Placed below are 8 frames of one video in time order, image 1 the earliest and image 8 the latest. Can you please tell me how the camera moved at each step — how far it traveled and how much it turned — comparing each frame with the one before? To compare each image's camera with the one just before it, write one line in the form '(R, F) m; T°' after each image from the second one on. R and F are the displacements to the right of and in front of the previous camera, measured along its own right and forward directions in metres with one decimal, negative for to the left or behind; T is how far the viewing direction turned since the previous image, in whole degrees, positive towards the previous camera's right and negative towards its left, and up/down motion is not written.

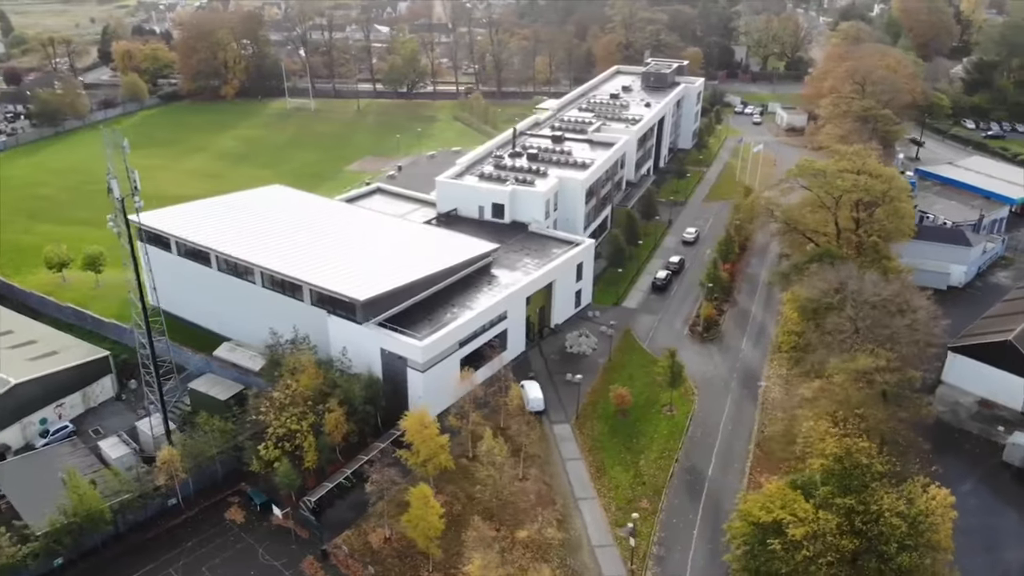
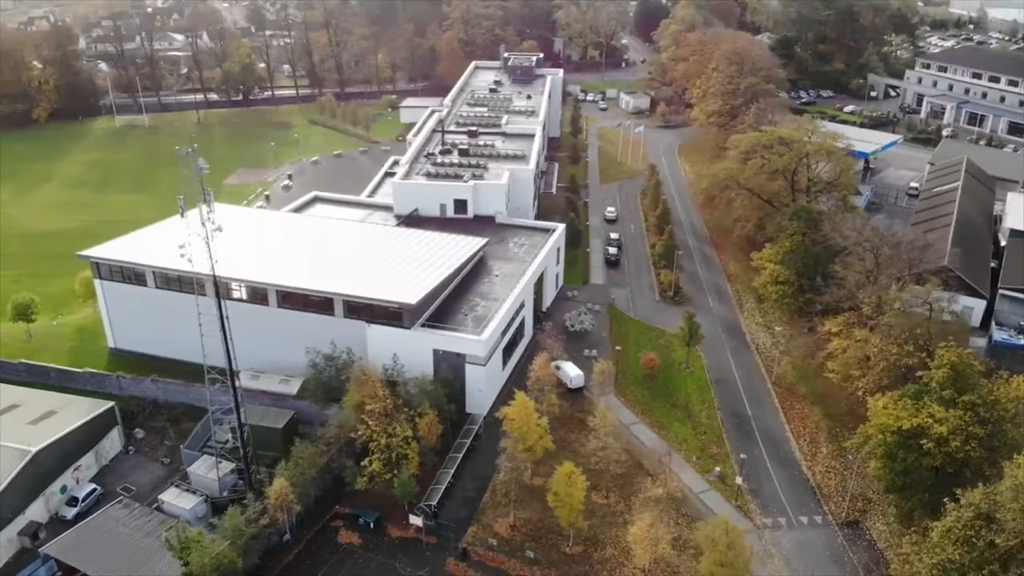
(-9.3, +0.3) m; +16°
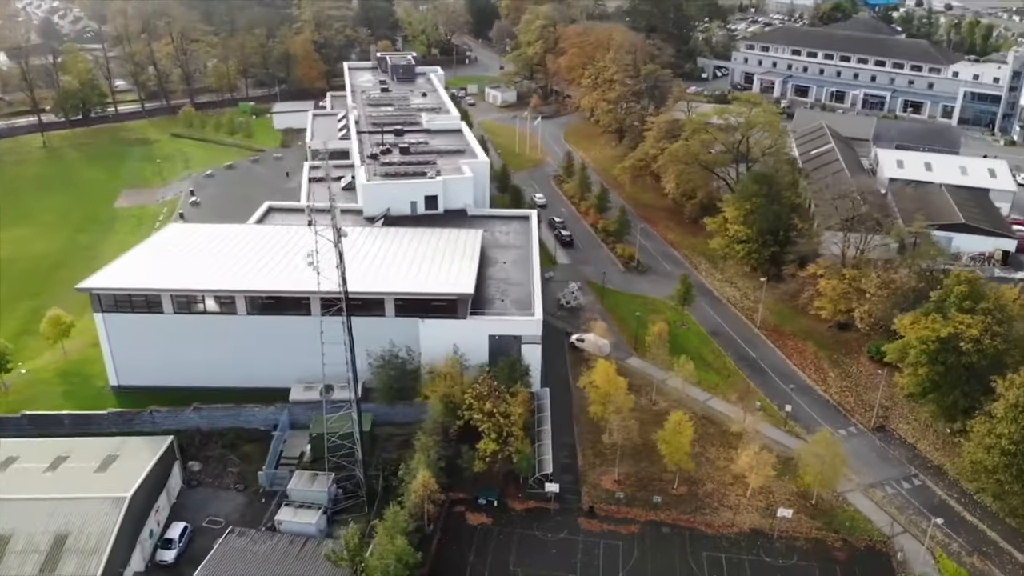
(-9.1, -0.4) m; +15°
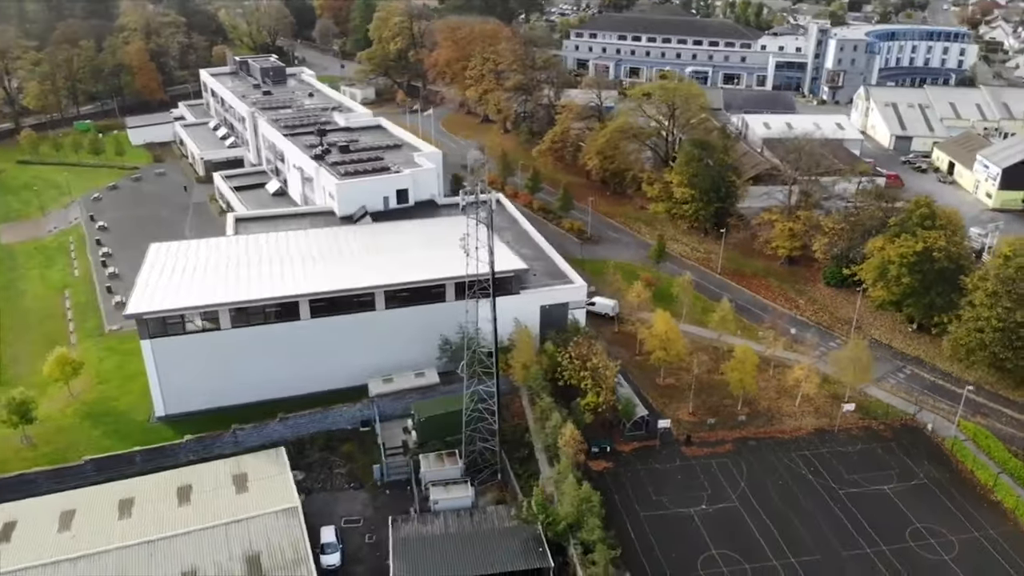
(-10.4, -0.5) m; +16°
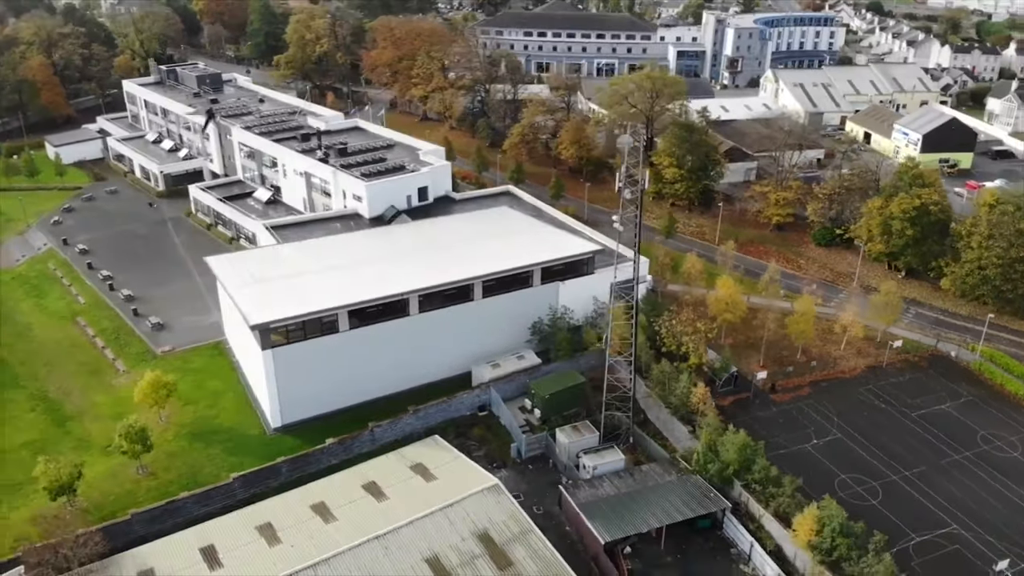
(-9.4, -0.7) m; +11°
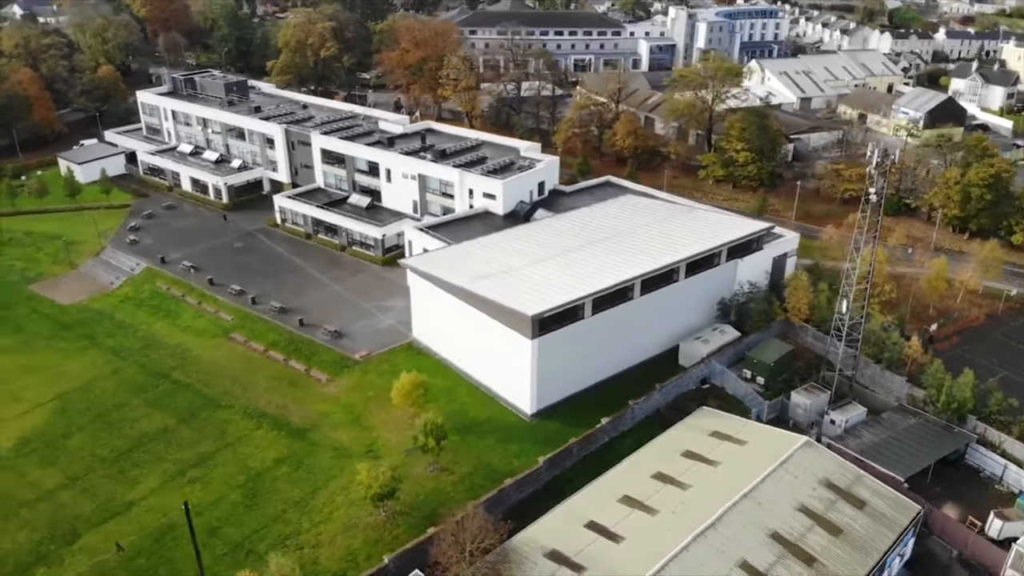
(-13.3, -0.5) m; +10°
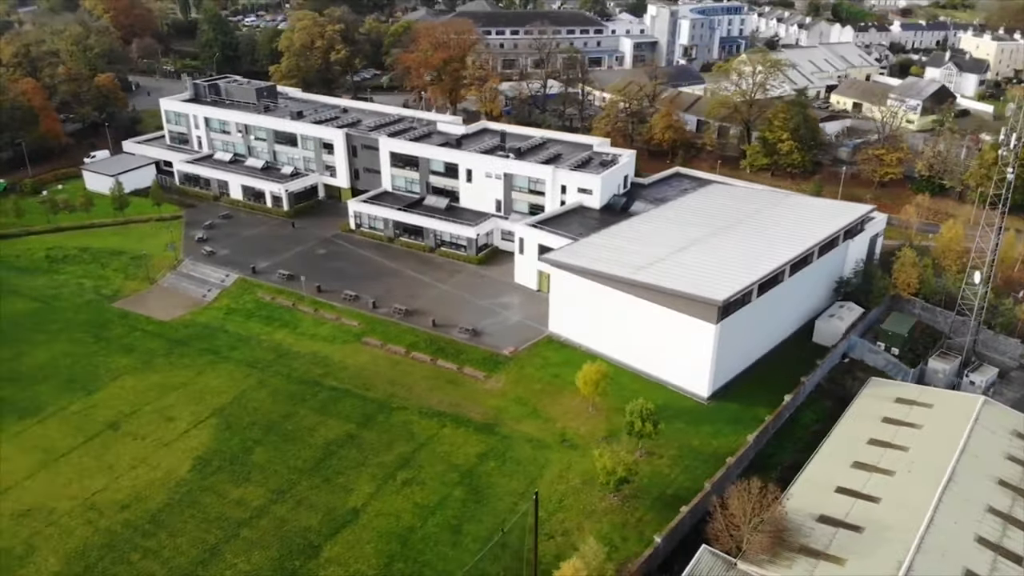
(-10.0, -0.3) m; +7°
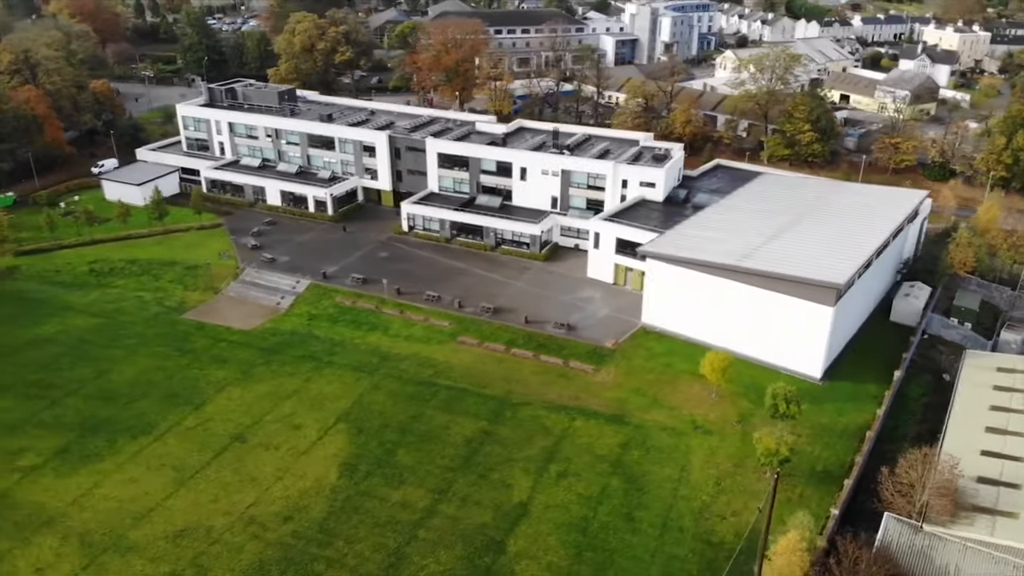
(-7.5, -0.2) m; +6°
